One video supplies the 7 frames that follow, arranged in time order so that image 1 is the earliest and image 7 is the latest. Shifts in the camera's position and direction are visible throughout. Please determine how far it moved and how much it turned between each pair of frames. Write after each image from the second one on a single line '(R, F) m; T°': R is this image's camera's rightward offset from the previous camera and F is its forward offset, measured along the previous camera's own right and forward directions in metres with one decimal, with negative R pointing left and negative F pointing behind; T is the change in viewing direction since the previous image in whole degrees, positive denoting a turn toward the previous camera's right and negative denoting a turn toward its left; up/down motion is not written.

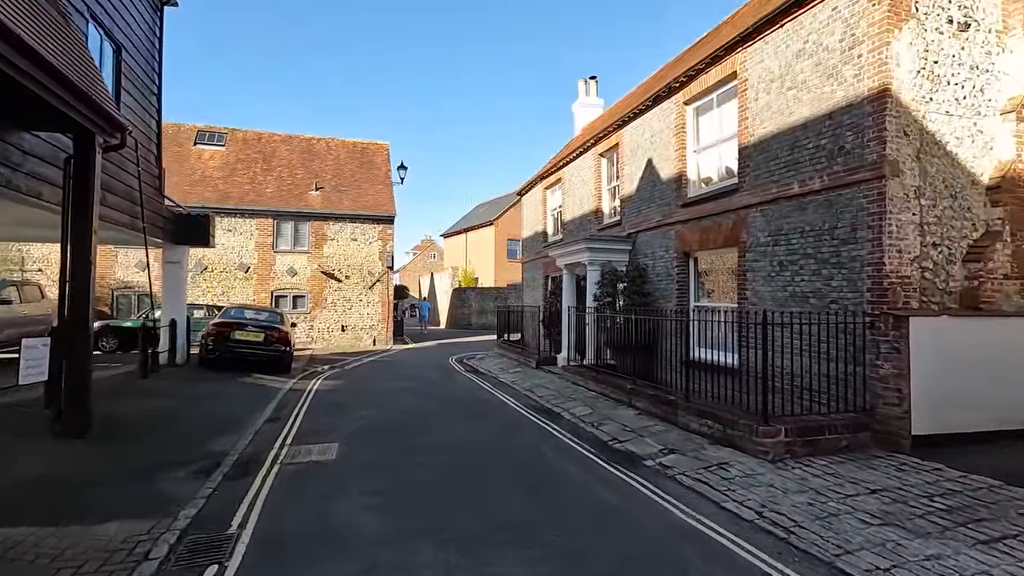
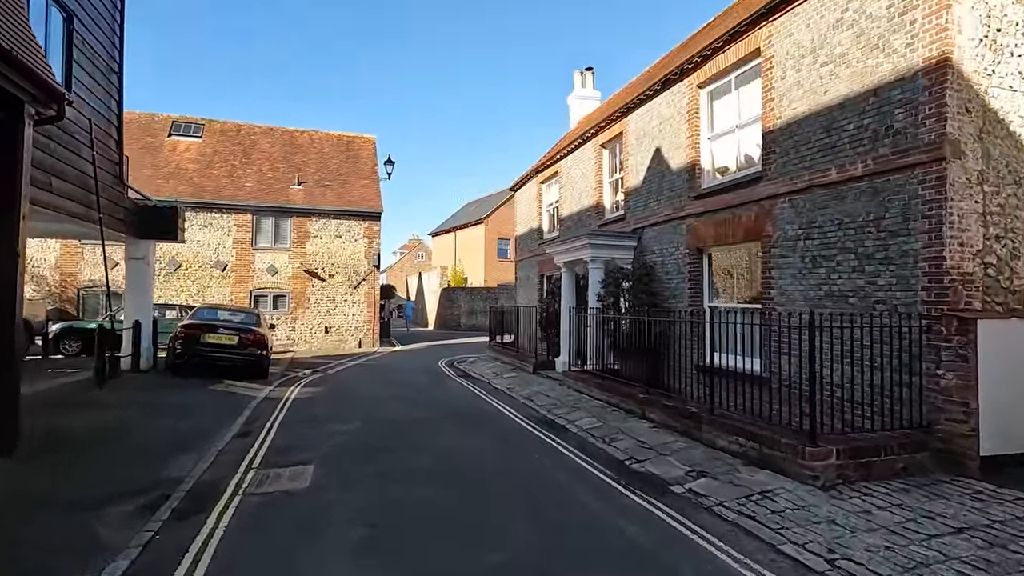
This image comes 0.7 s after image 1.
(-0.2, +1.0) m; +1°
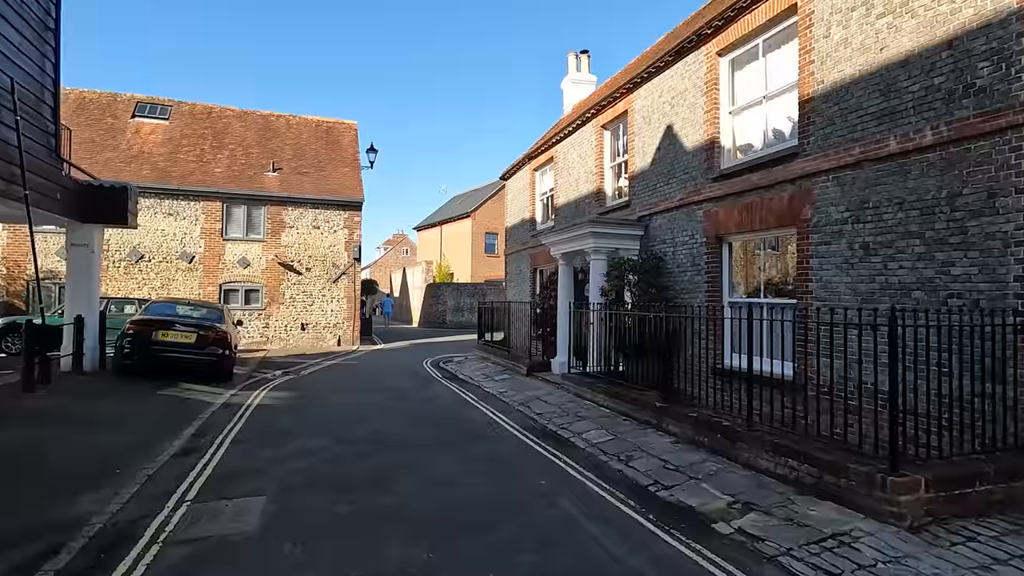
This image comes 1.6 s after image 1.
(-0.2, +1.3) m; +2°
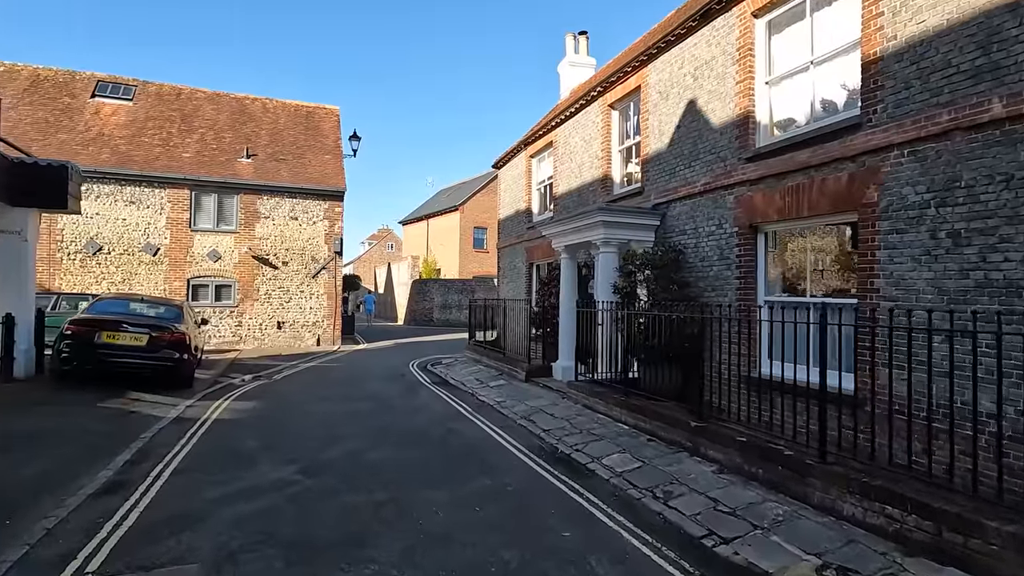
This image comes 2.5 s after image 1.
(-0.3, +1.3) m; +2°
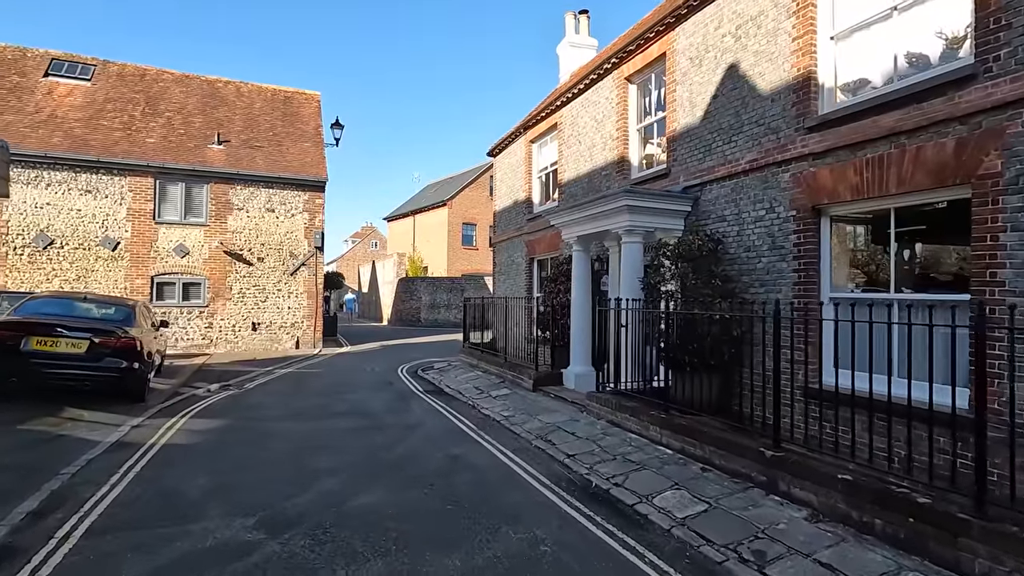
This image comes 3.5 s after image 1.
(-0.4, +1.4) m; +2°
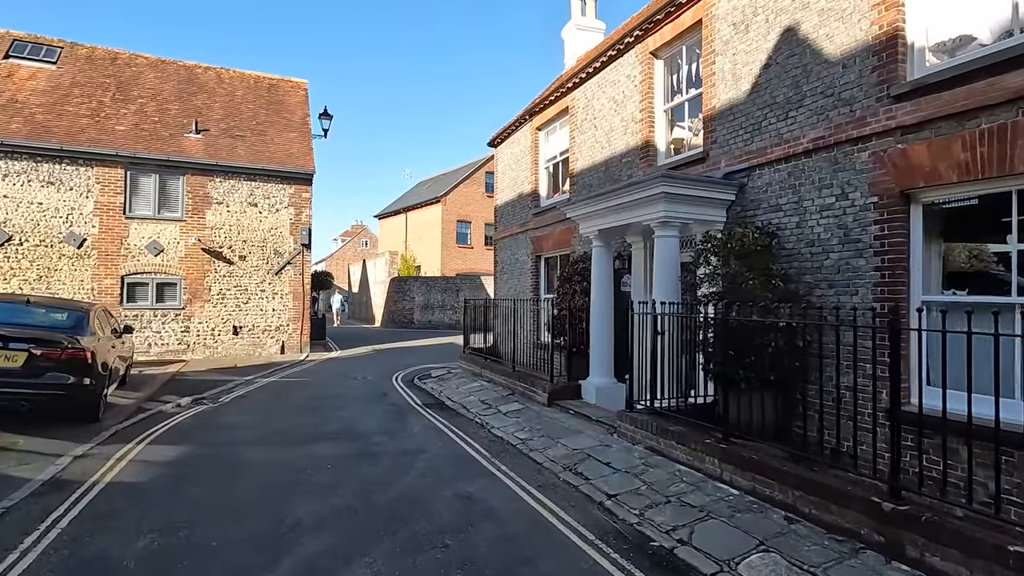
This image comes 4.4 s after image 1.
(-0.4, +1.2) m; +1°
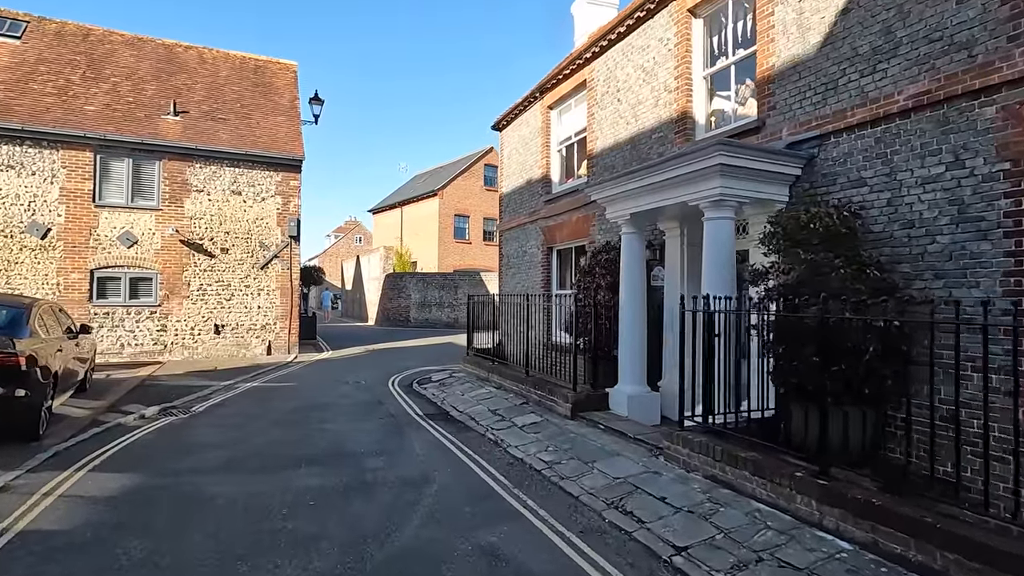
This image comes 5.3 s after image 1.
(-0.3, +1.3) m; +1°
